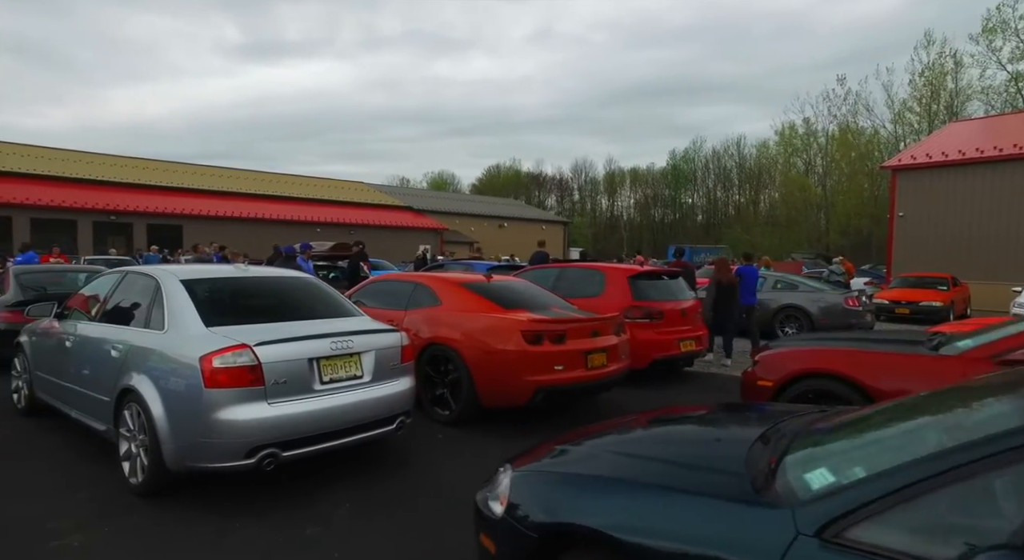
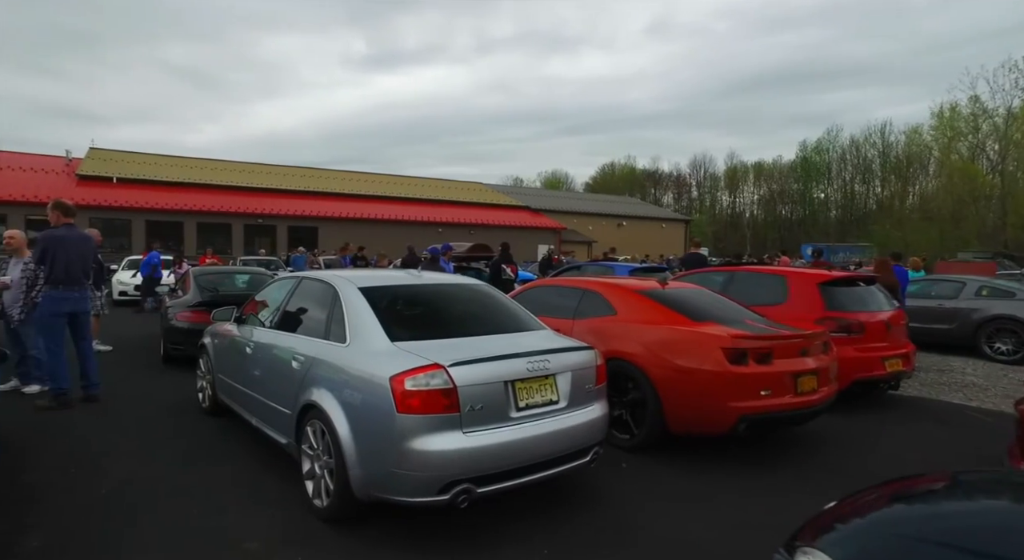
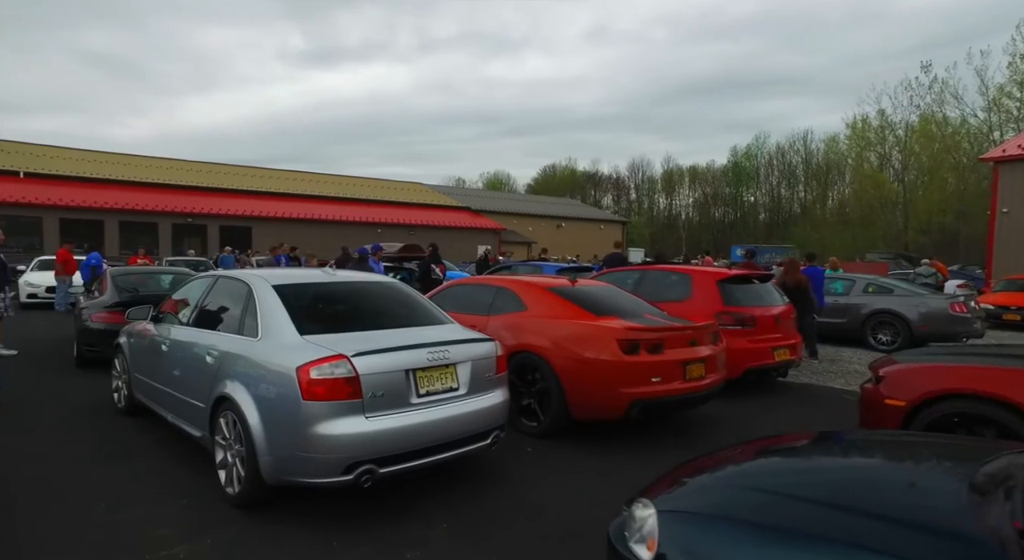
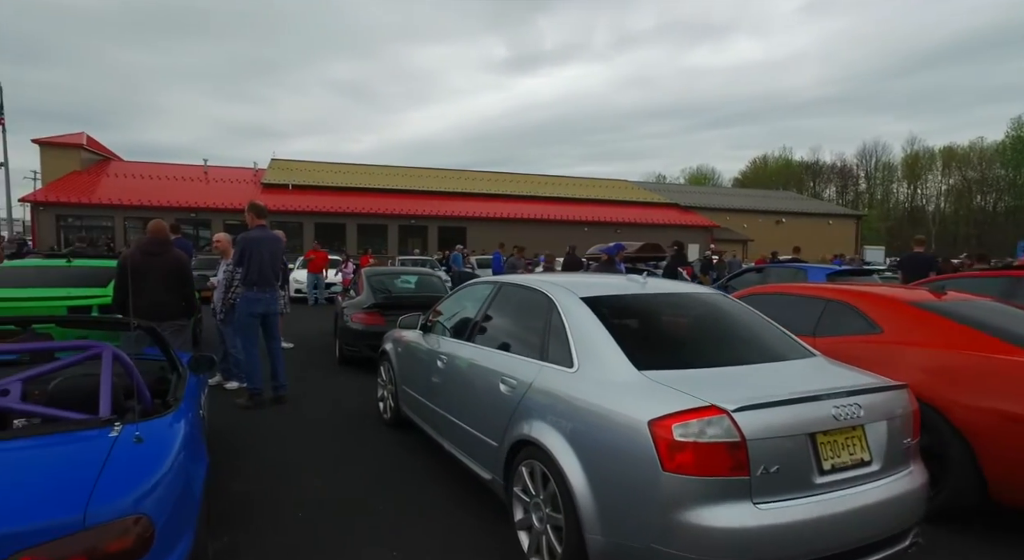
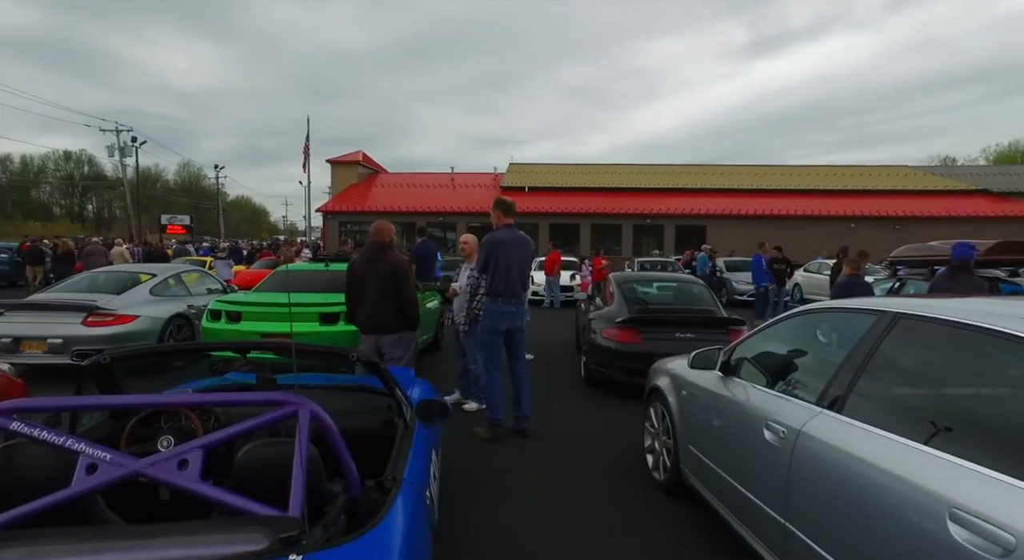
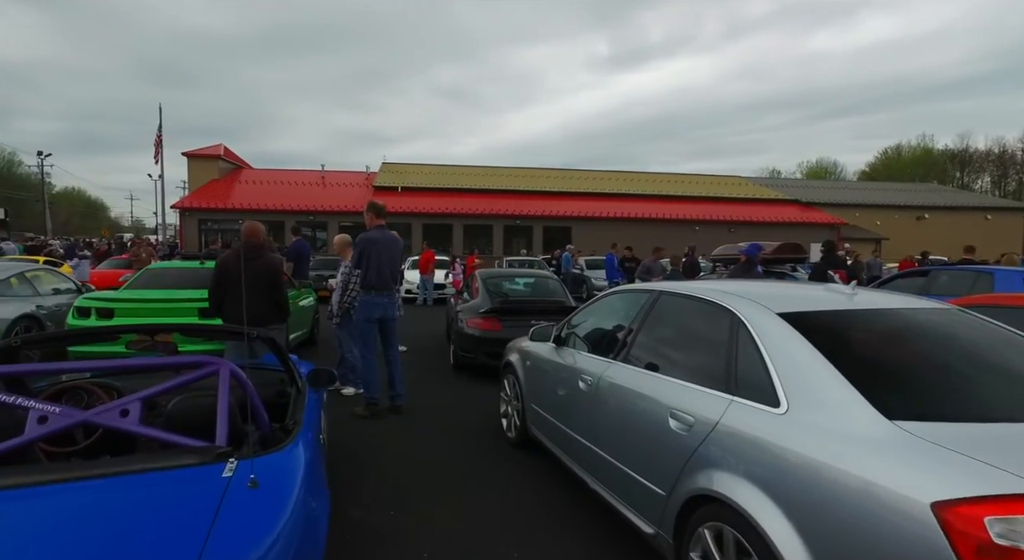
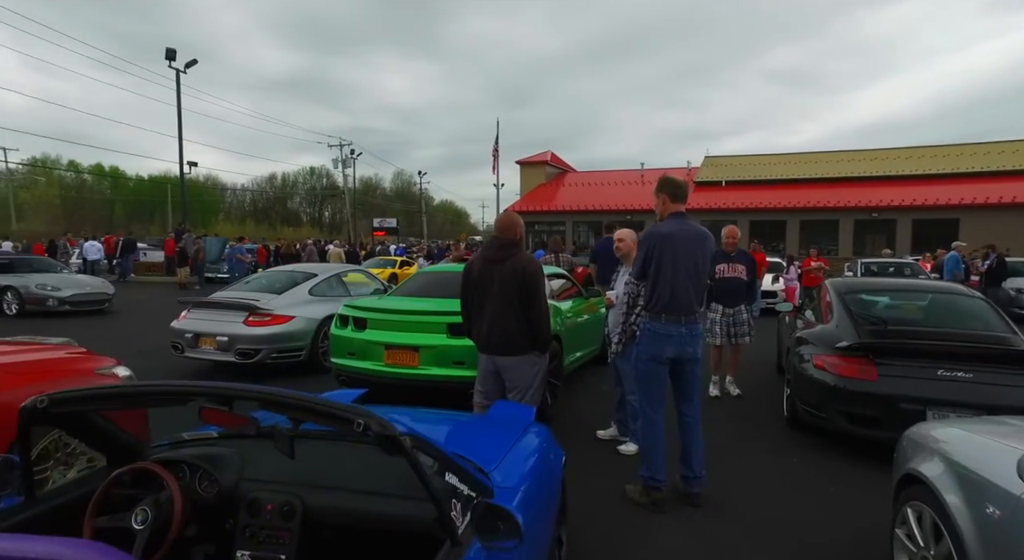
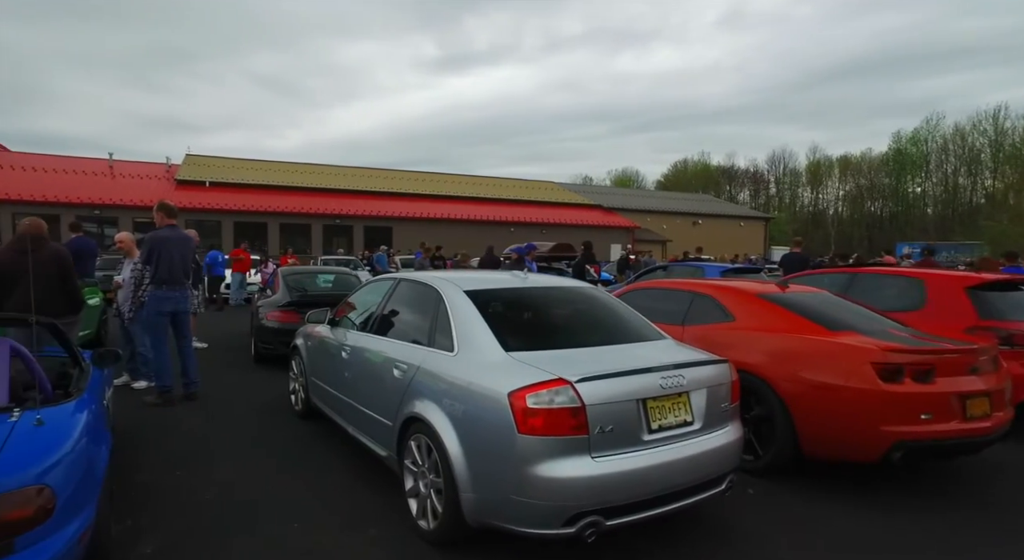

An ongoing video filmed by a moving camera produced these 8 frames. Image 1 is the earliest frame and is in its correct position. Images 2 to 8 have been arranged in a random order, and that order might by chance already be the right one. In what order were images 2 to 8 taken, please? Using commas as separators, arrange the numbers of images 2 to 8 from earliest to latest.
3, 2, 8, 4, 6, 5, 7
